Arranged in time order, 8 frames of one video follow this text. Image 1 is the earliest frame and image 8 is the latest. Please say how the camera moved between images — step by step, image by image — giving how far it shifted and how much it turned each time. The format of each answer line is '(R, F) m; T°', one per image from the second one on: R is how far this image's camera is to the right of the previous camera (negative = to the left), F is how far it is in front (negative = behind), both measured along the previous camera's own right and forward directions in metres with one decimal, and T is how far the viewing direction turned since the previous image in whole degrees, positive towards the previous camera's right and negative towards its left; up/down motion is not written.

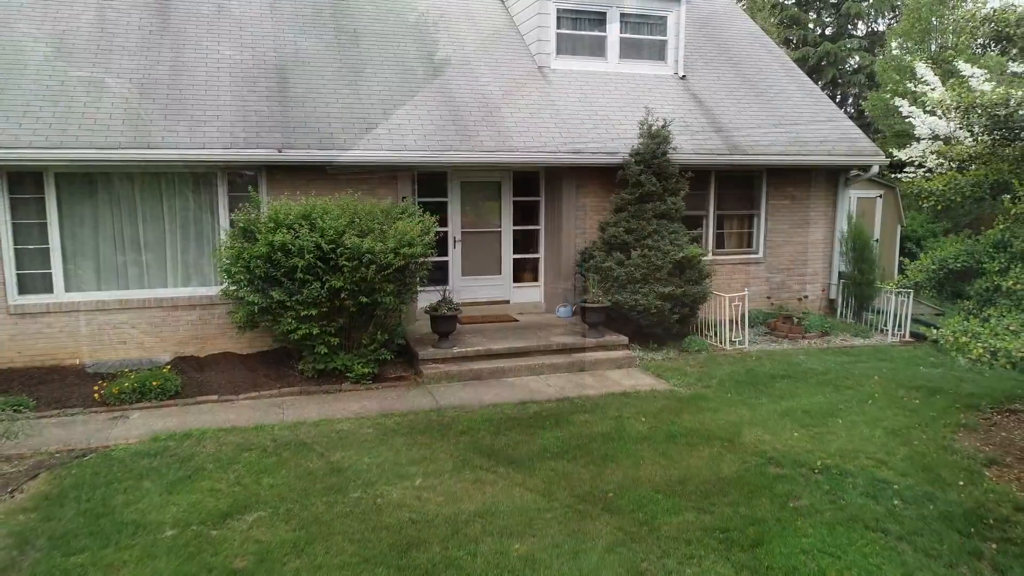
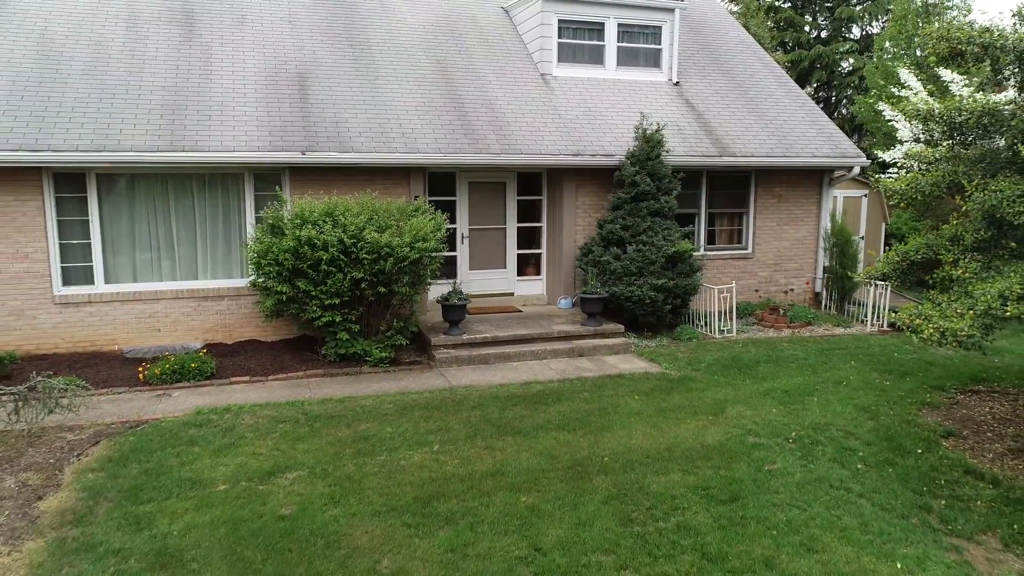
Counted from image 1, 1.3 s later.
(-0.1, -0.6) m; 0°
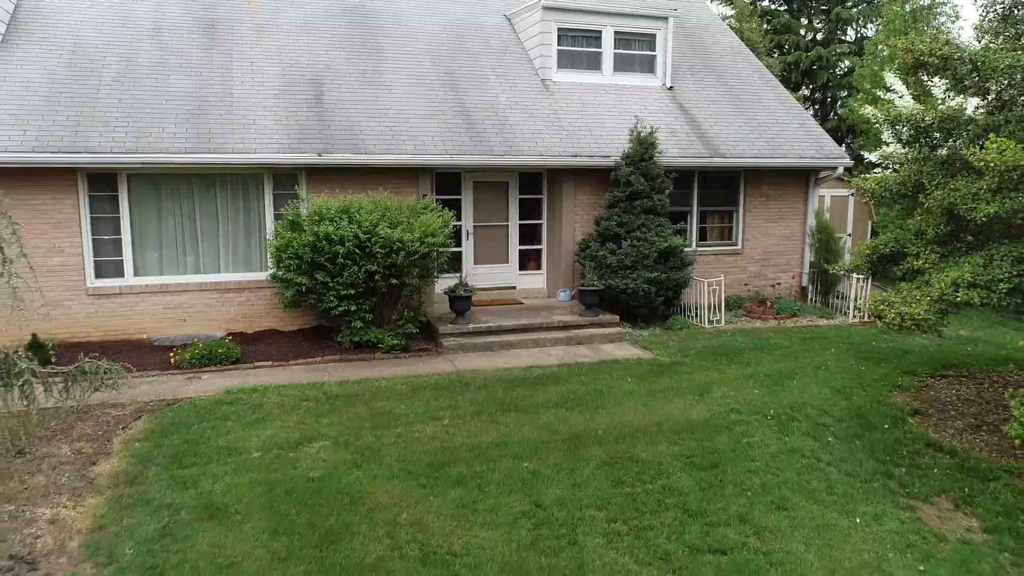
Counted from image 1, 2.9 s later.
(0.0, -0.6) m; 0°
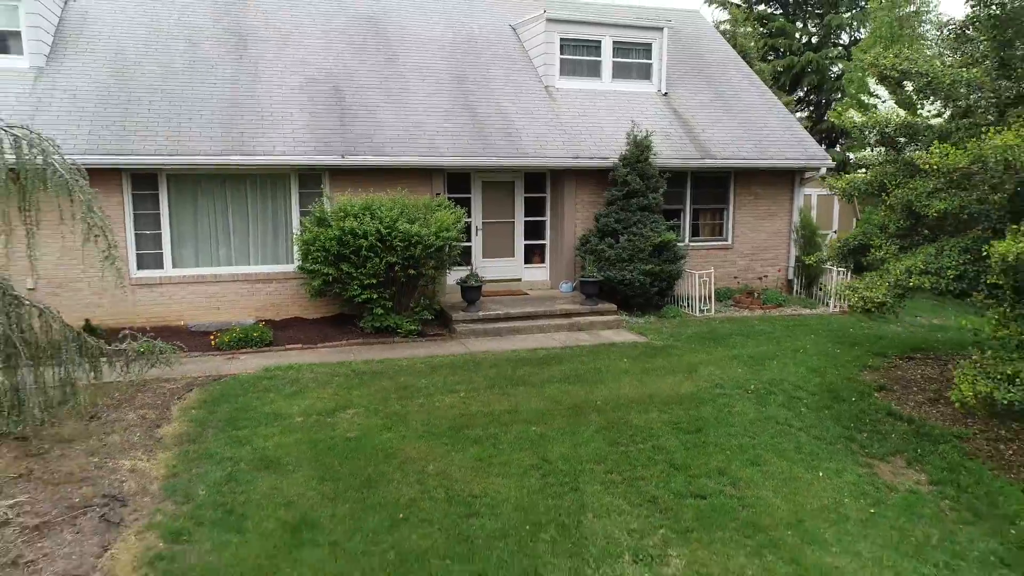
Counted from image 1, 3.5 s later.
(-0.1, -0.8) m; 0°
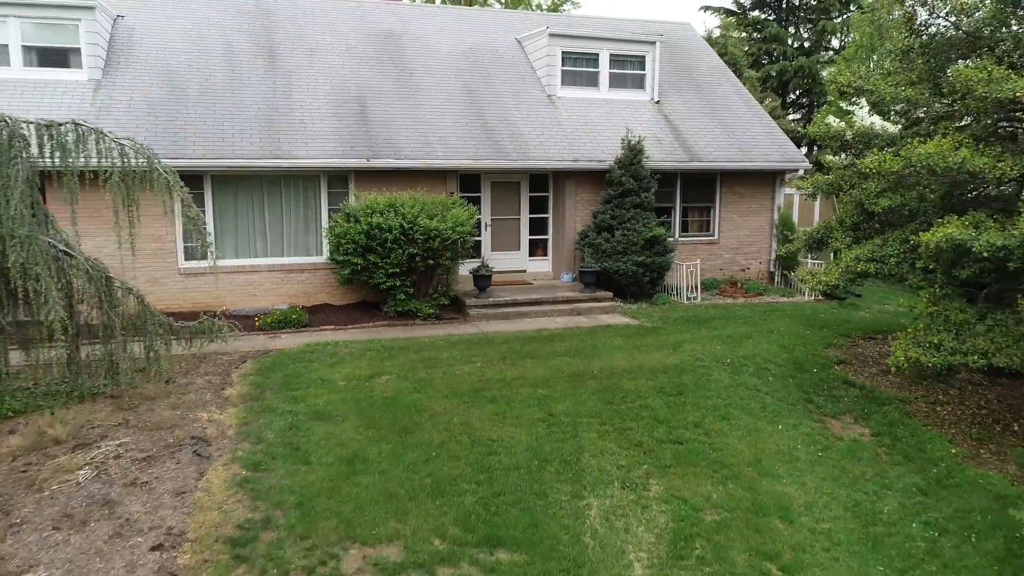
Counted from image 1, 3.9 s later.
(-0.1, -1.1) m; 0°
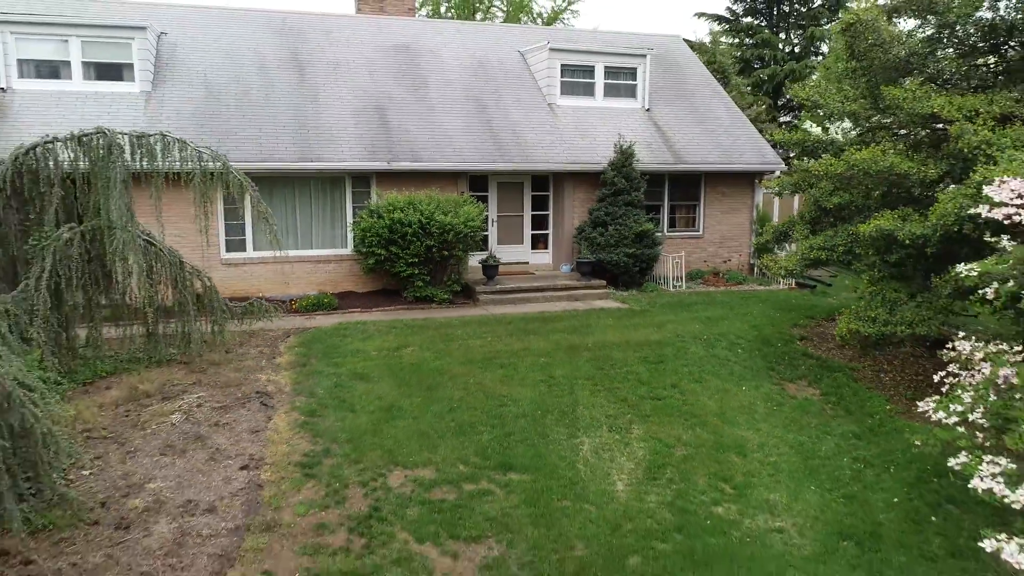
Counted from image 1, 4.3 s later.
(-0.1, -1.3) m; 0°
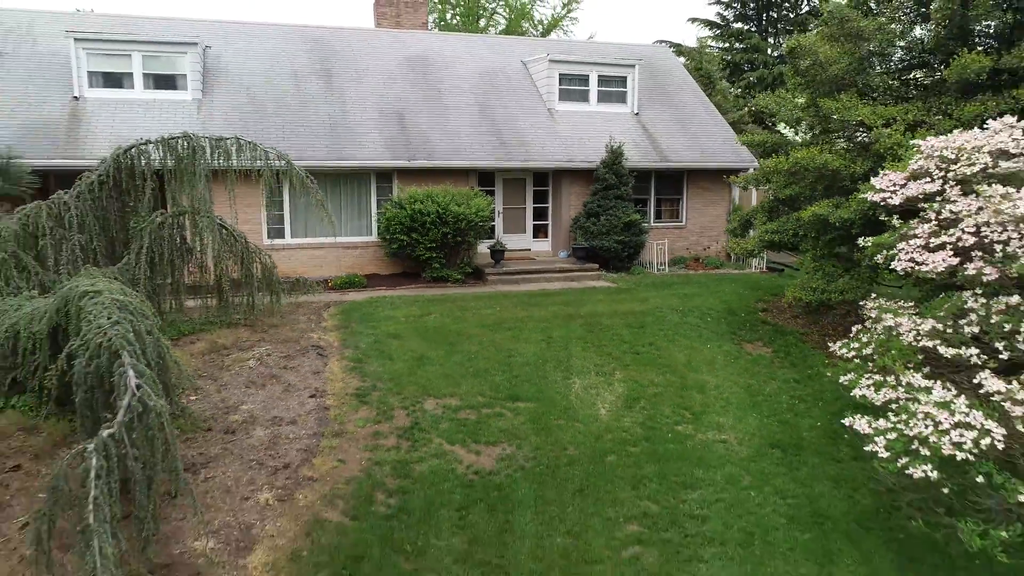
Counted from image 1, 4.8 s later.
(-0.1, -1.7) m; 0°
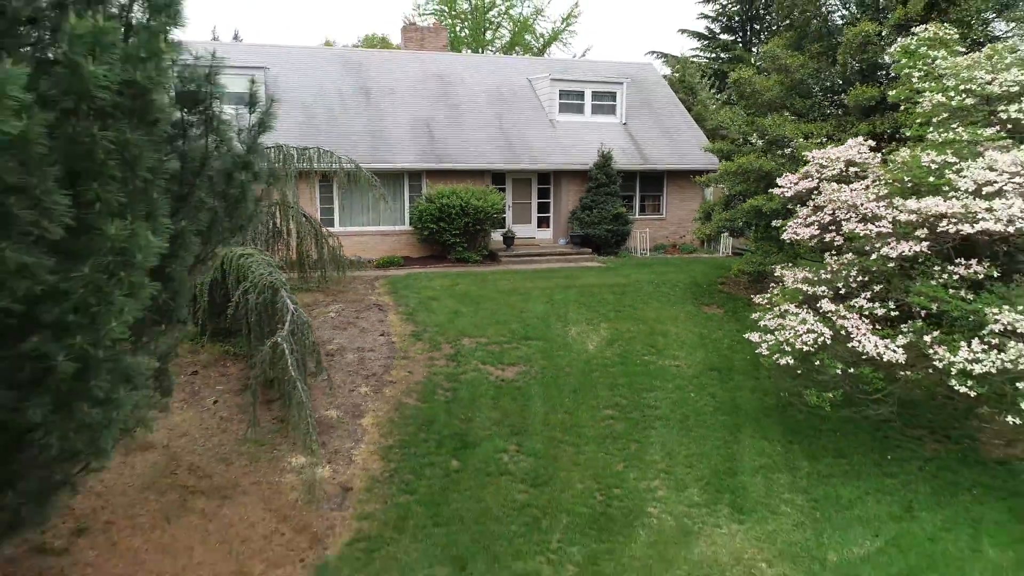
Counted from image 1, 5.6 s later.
(-0.2, -2.9) m; 0°
